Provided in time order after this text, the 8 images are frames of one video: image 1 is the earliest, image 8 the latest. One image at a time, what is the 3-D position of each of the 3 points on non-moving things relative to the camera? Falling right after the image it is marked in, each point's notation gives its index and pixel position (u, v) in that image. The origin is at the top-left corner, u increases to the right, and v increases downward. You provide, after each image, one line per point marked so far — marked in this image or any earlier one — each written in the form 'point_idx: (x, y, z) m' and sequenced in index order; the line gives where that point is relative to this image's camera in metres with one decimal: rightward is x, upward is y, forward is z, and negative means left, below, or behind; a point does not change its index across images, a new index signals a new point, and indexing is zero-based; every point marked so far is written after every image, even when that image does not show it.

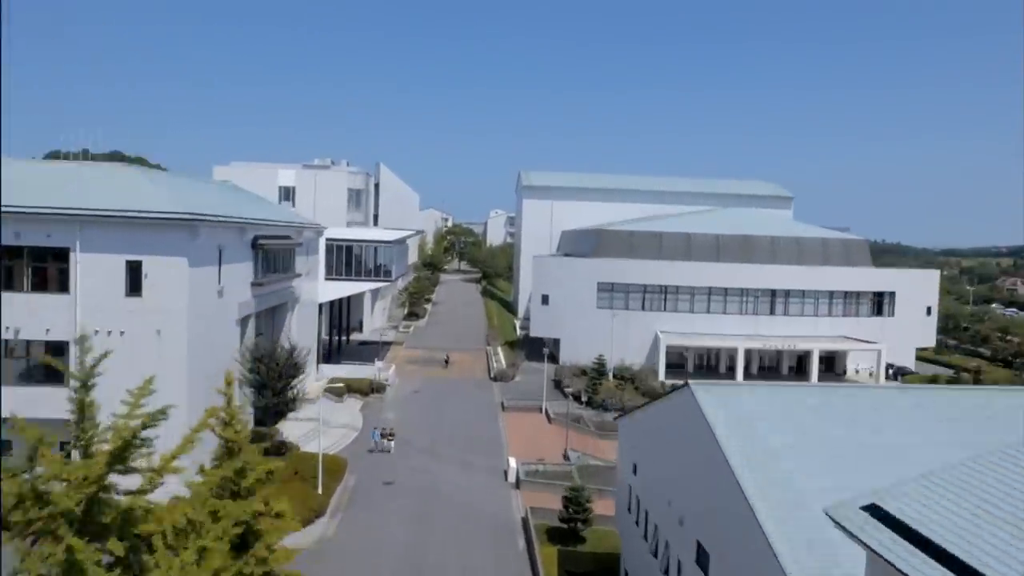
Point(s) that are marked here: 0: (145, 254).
0: (-7.4, +0.7, +14.9) m
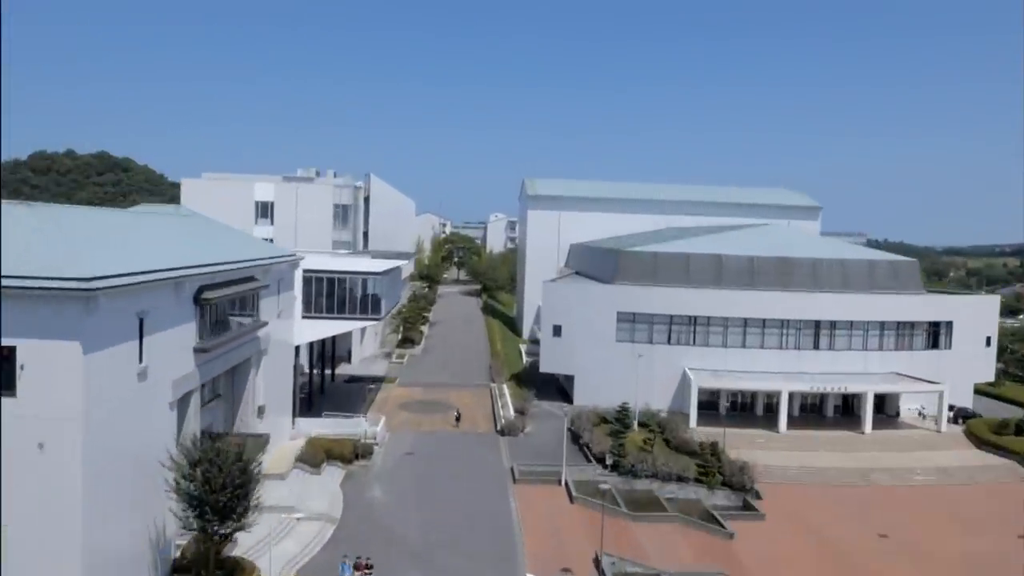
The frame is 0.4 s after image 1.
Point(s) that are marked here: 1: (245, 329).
0: (-7.1, -0.7, +10.6) m
1: (-6.7, -1.0, +18.5) m
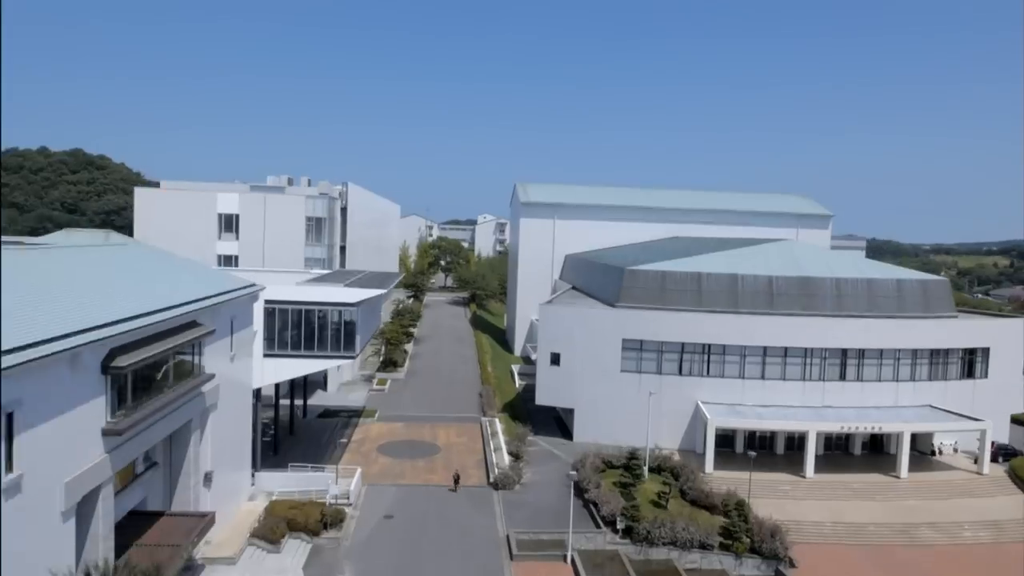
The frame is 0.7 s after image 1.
0: (-7.0, -1.7, +7.2) m
1: (-6.8, -2.1, +15.1) m
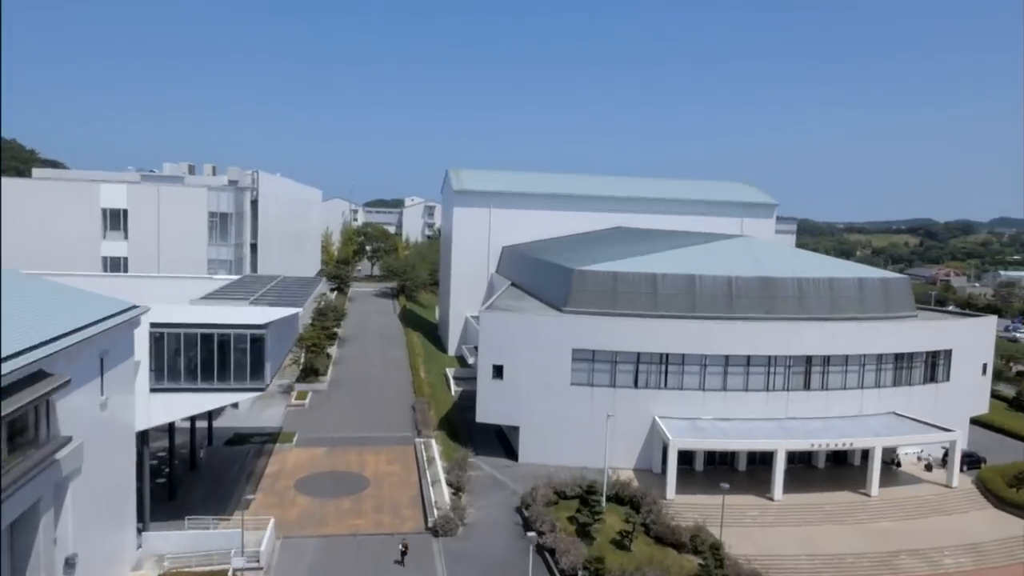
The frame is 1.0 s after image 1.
0: (-7.0, -2.6, +3.5) m
1: (-7.6, -2.7, +11.3) m
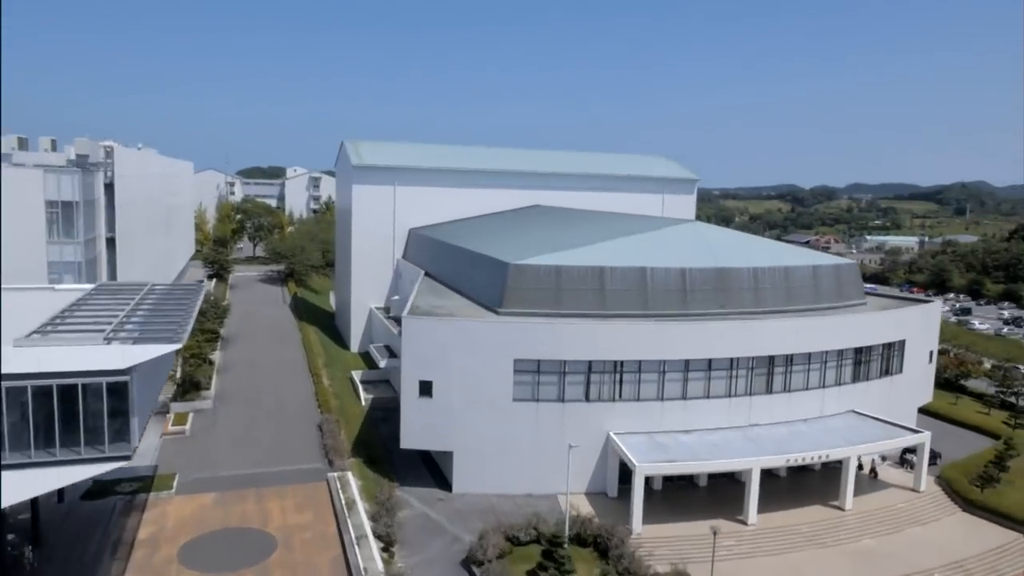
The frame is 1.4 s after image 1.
0: (-5.5, -3.8, -1.4) m
1: (-7.3, -3.5, +6.3) m
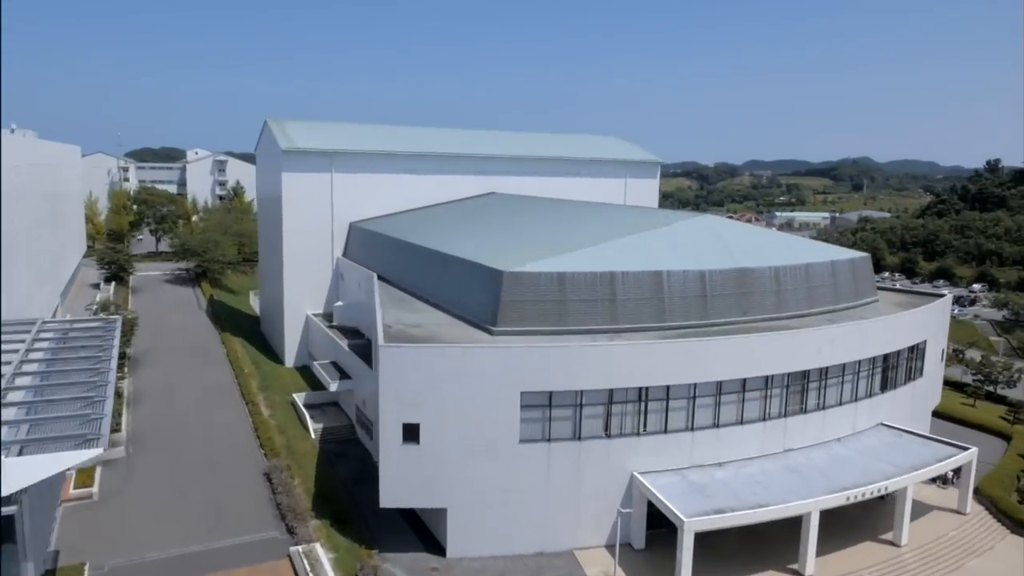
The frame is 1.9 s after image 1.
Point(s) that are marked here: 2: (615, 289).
0: (-2.5, -4.9, -5.9) m
1: (-5.1, -4.6, +1.5) m
2: (+2.8, 0.0, +19.9) m
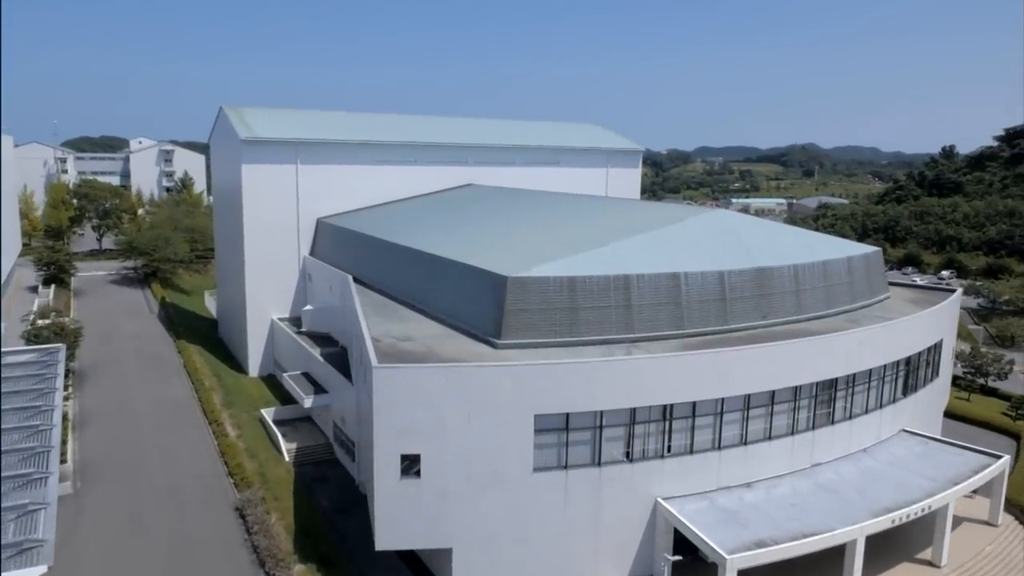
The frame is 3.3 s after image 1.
0: (-0.7, -5.5, -8.0) m
1: (-3.8, -5.1, -0.8) m
2: (+2.9, -0.1, +18.0) m
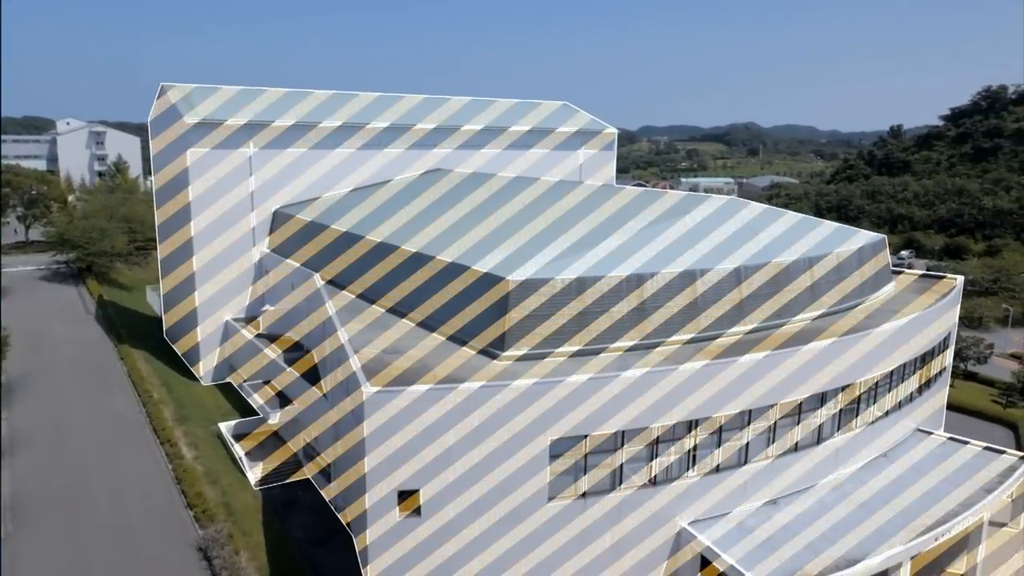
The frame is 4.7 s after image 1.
0: (+1.2, -6.3, -9.8) m
1: (-2.4, -5.7, -2.9) m
2: (+2.9, -0.1, +16.2) m
